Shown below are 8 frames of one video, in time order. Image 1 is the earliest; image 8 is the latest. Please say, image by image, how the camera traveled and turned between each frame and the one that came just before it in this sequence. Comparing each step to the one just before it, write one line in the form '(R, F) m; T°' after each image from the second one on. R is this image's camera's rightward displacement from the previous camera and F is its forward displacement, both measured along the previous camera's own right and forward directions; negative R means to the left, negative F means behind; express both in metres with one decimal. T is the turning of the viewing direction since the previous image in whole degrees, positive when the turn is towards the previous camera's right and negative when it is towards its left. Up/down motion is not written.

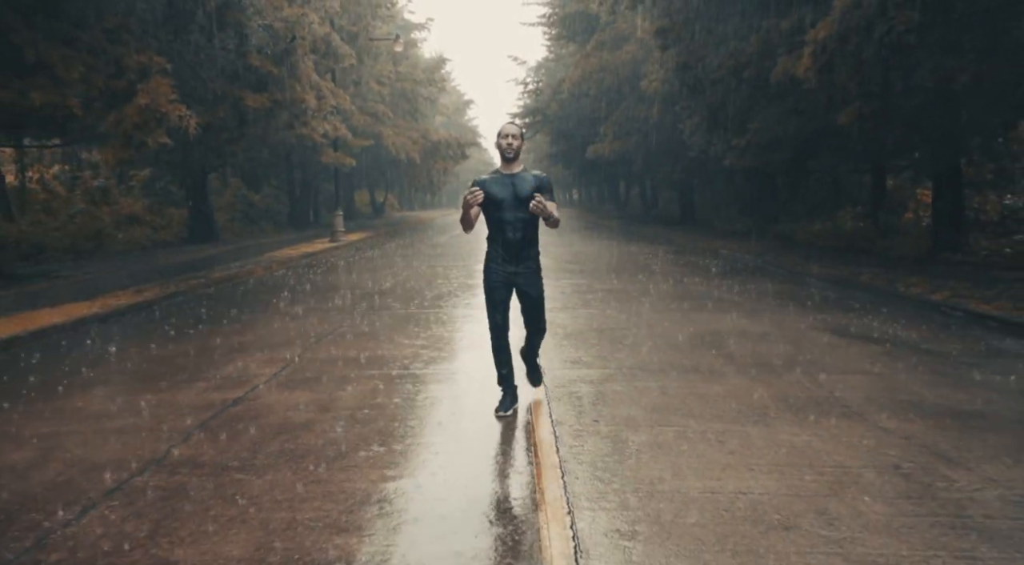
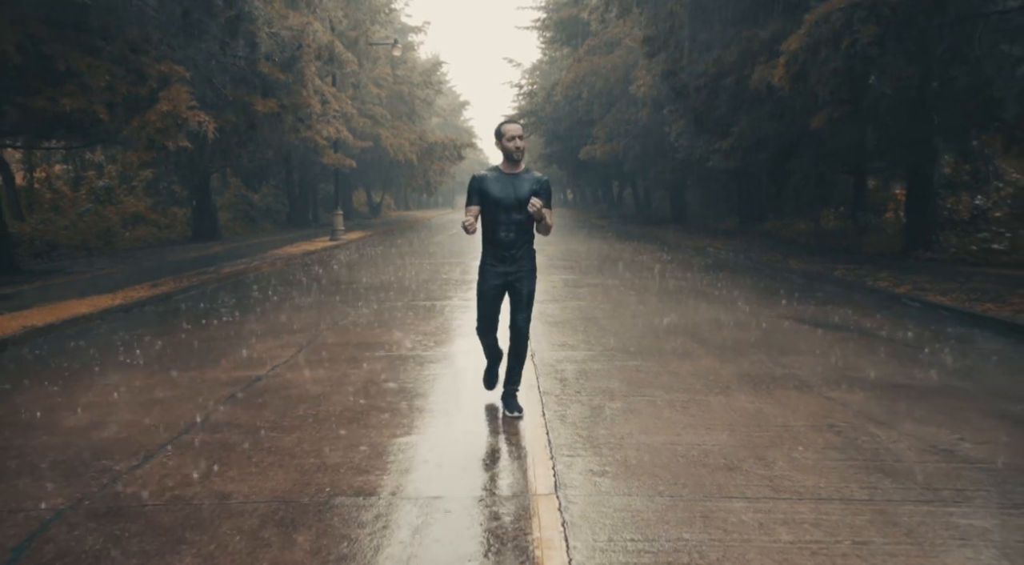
(0.0, -0.9) m; 0°
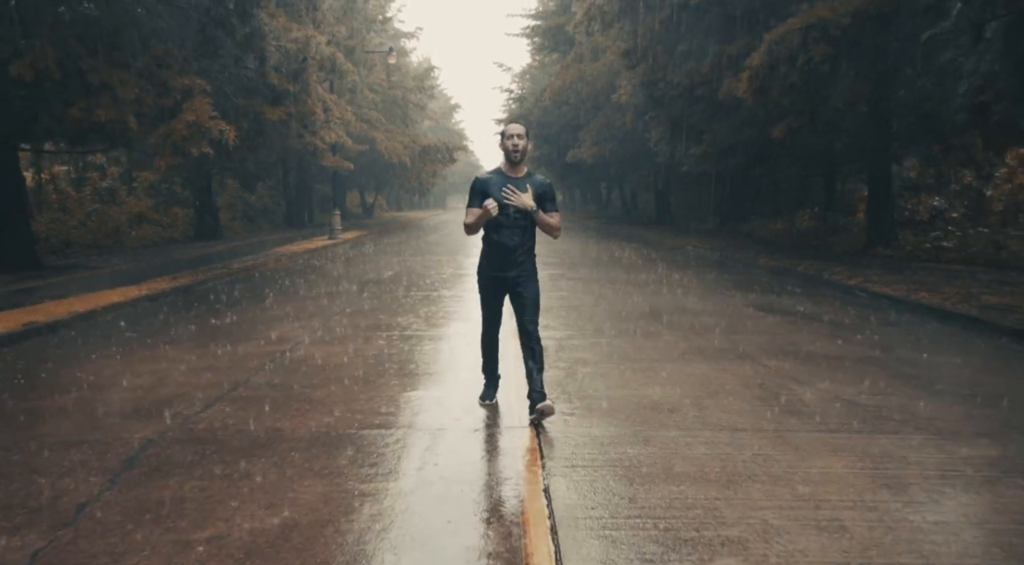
(0.0, -1.4) m; +1°
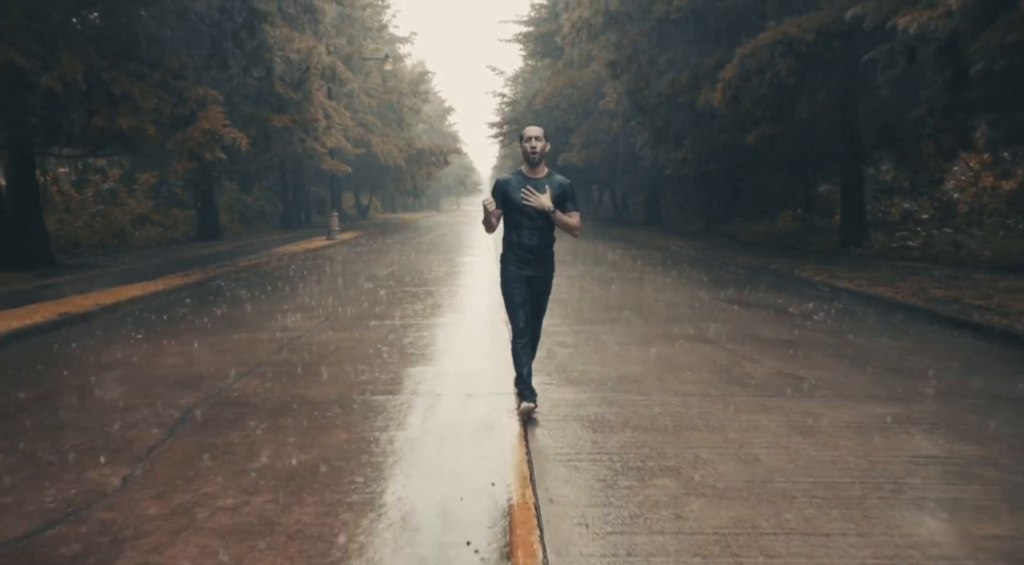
(+0.1, -1.2) m; 0°
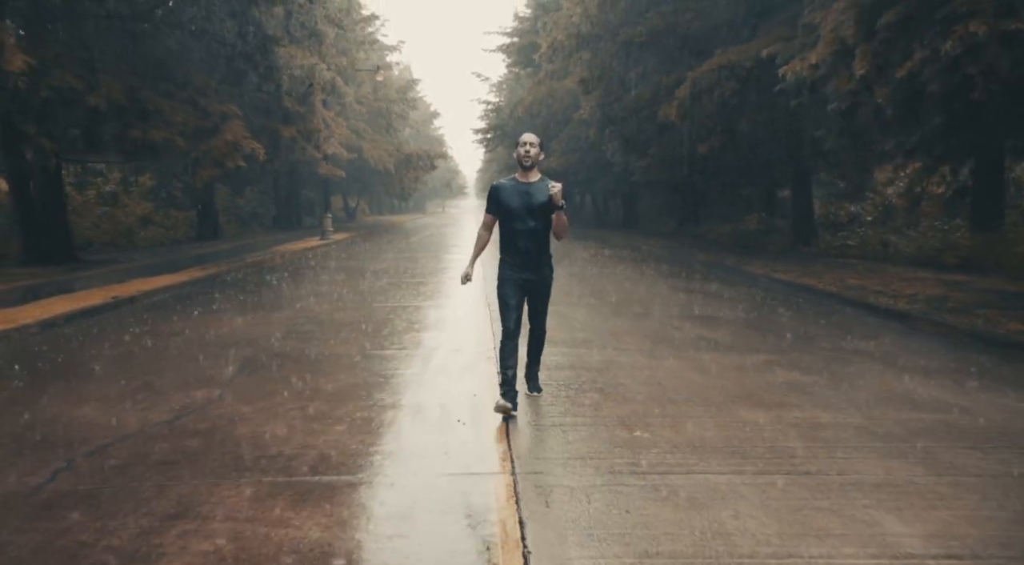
(+0.1, -2.3) m; +1°
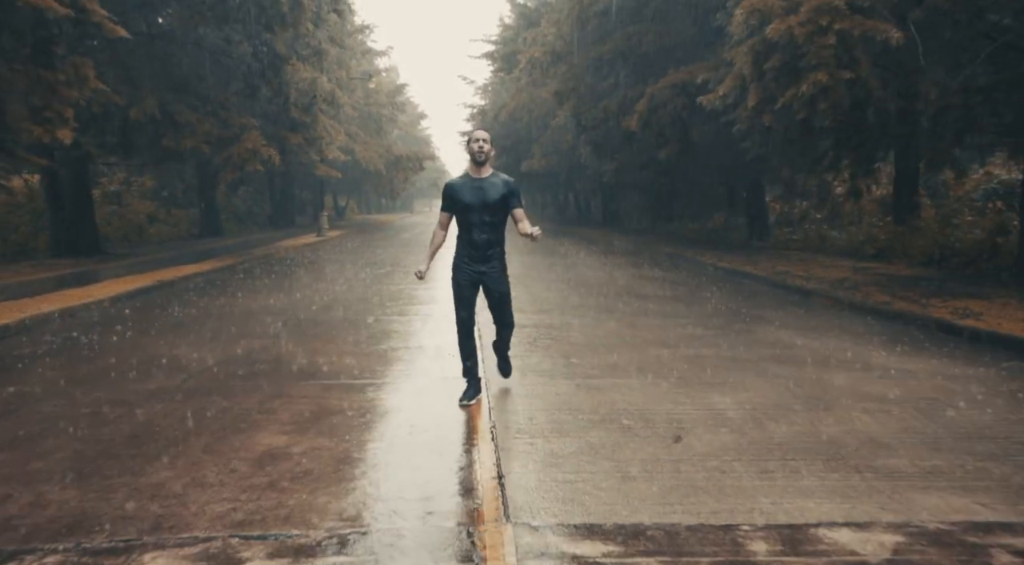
(+0.1, -2.7) m; +1°
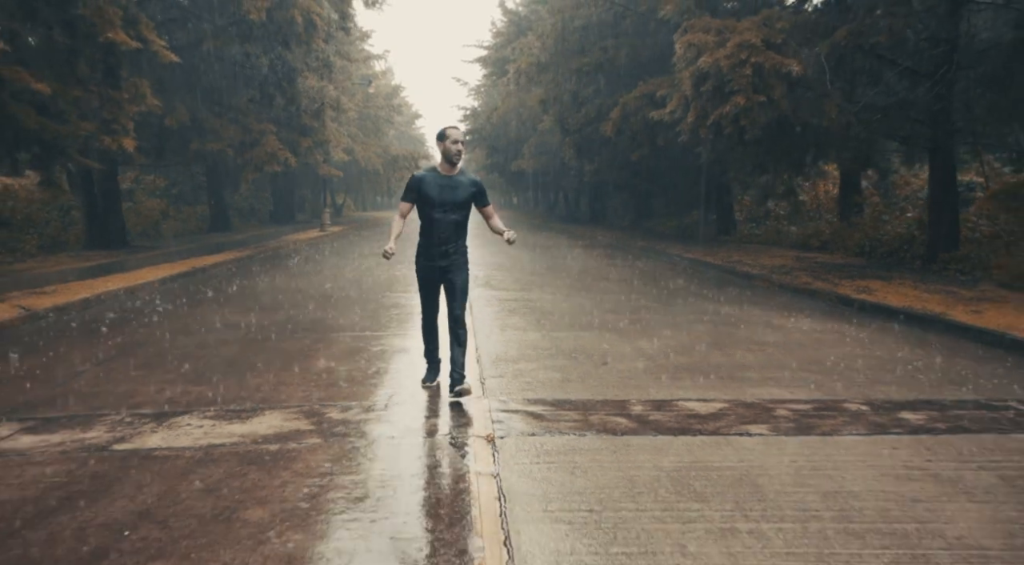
(+0.1, -2.6) m; 0°
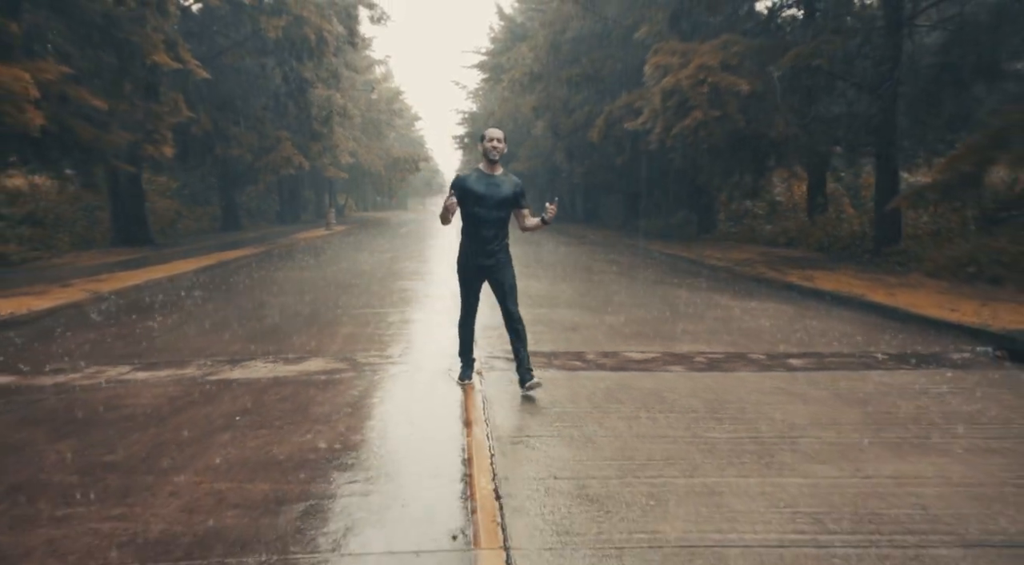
(+0.2, -2.1) m; 0°
